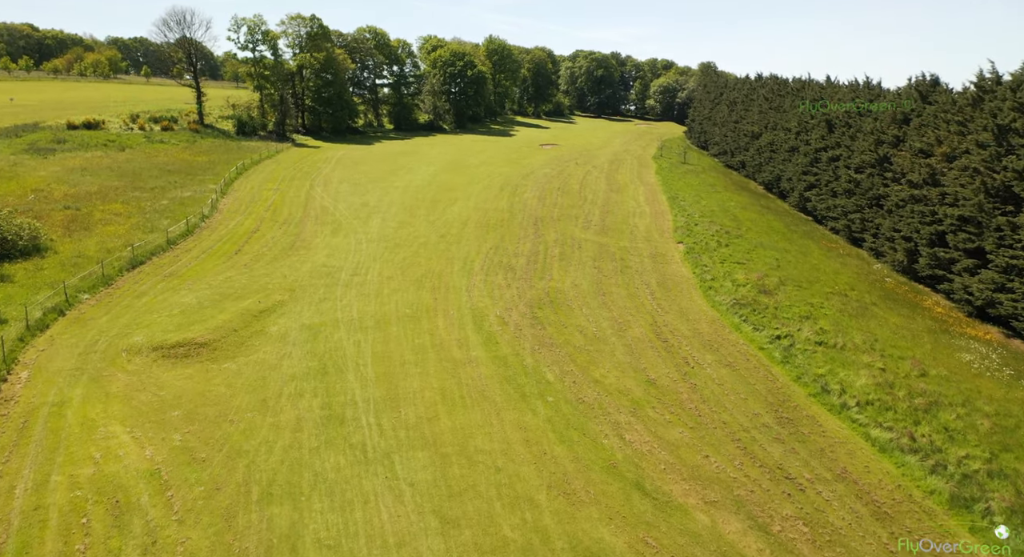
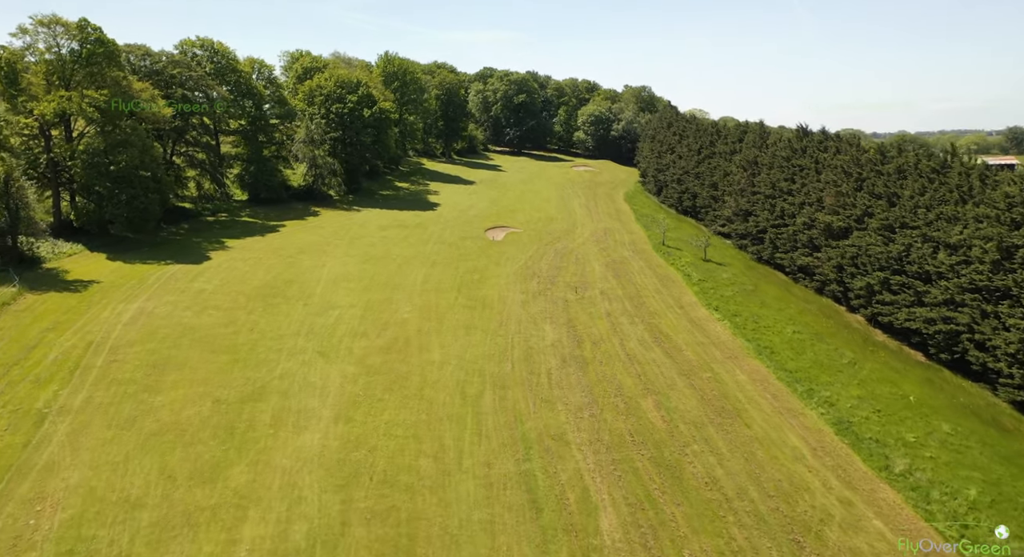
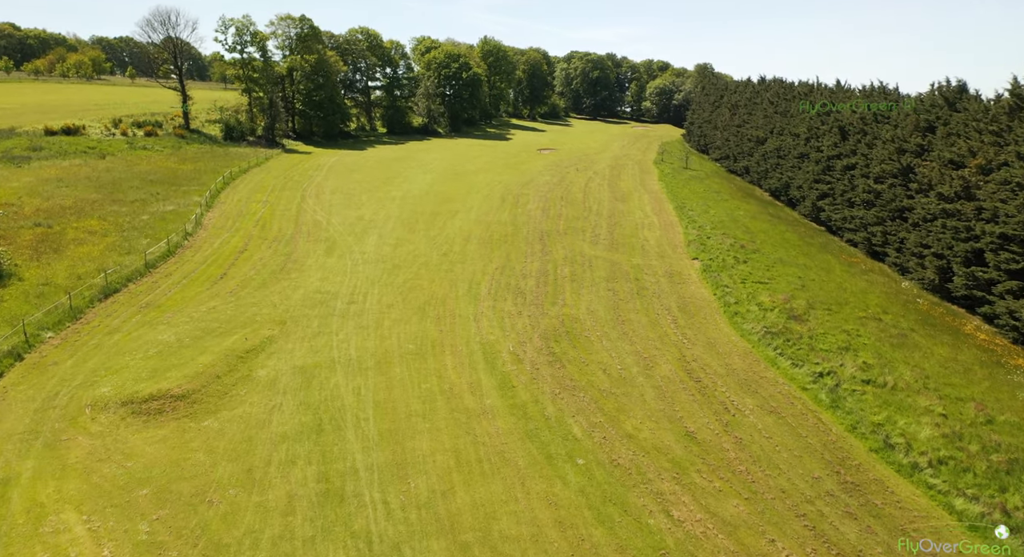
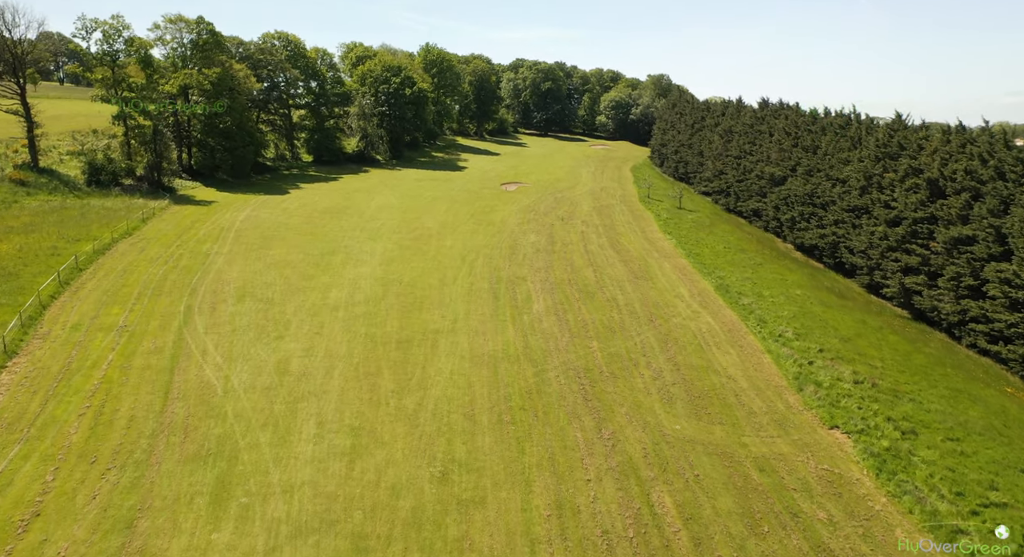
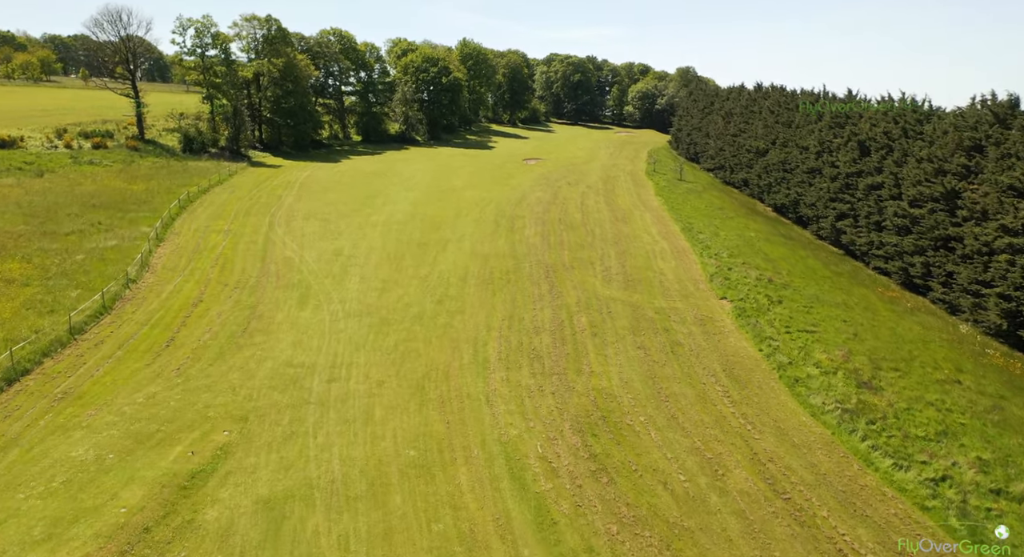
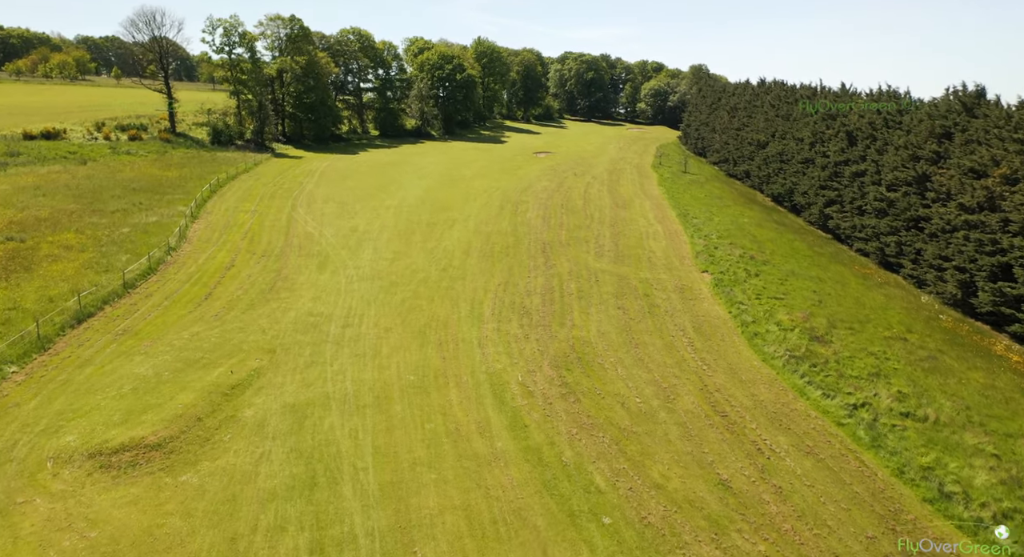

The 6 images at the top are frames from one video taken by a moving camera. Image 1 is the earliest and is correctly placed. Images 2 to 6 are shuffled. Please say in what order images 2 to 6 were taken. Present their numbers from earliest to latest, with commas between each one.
3, 6, 5, 4, 2
